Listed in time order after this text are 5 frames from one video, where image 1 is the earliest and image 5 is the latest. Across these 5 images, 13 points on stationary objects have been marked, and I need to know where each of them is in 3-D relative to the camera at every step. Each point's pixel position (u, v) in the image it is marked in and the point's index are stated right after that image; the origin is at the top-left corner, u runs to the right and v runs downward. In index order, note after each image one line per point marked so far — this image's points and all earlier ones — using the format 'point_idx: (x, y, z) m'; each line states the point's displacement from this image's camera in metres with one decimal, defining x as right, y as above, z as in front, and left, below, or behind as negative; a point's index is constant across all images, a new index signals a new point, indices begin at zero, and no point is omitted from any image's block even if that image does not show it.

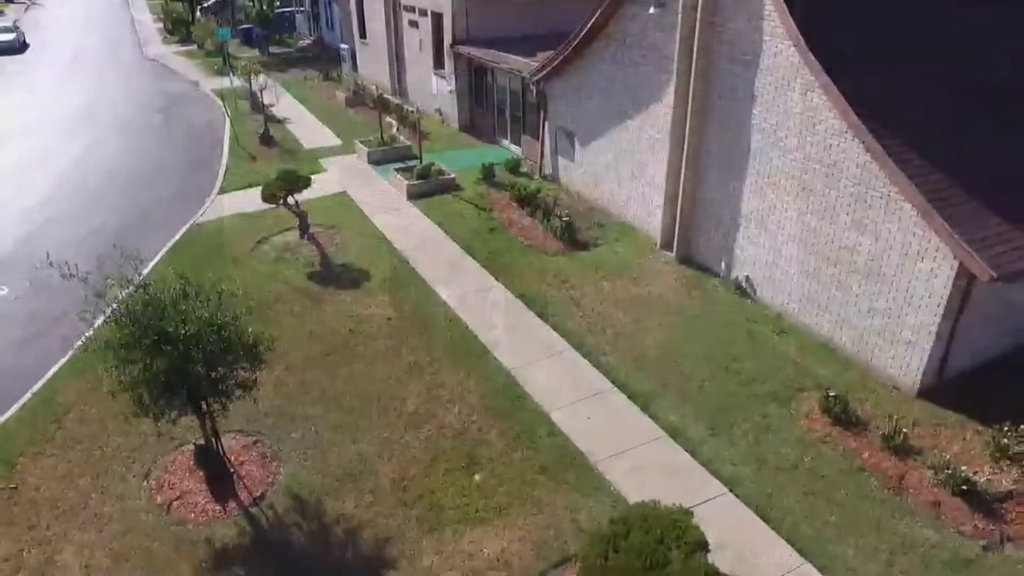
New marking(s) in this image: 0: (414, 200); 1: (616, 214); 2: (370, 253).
0: (-2.2, +1.9, +16.1) m
1: (+2.1, +1.5, +15.1) m
2: (-2.7, +0.6, +13.8) m
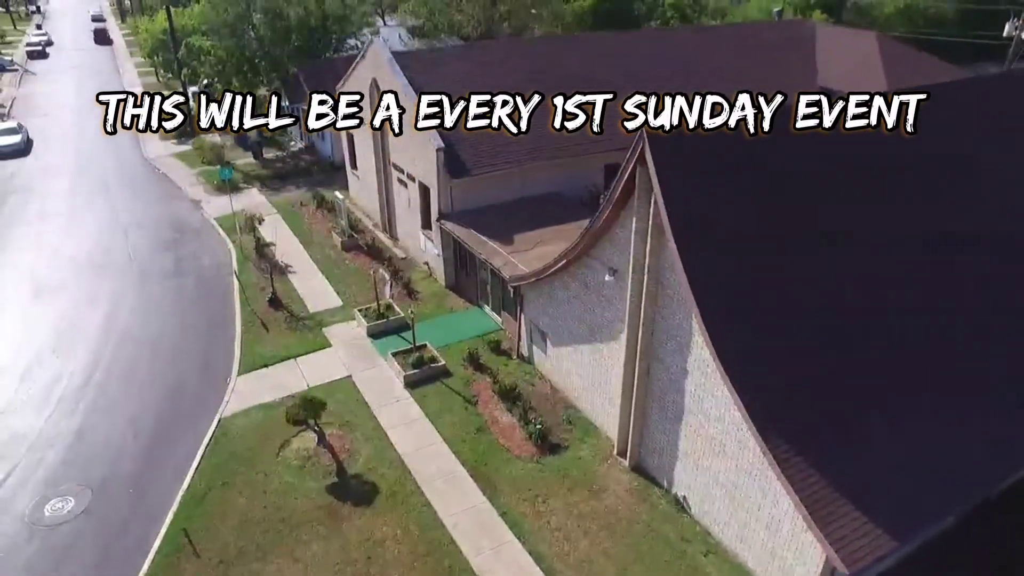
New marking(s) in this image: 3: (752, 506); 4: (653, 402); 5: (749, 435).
0: (-2.6, -2.6, +18.9) m
1: (+1.7, -3.0, +18.0) m
2: (-3.1, -4.0, +16.7) m
3: (+4.4, -4.0, +13.5) m
4: (+3.0, -2.4, +15.5) m
5: (+4.2, -2.6, +12.9) m
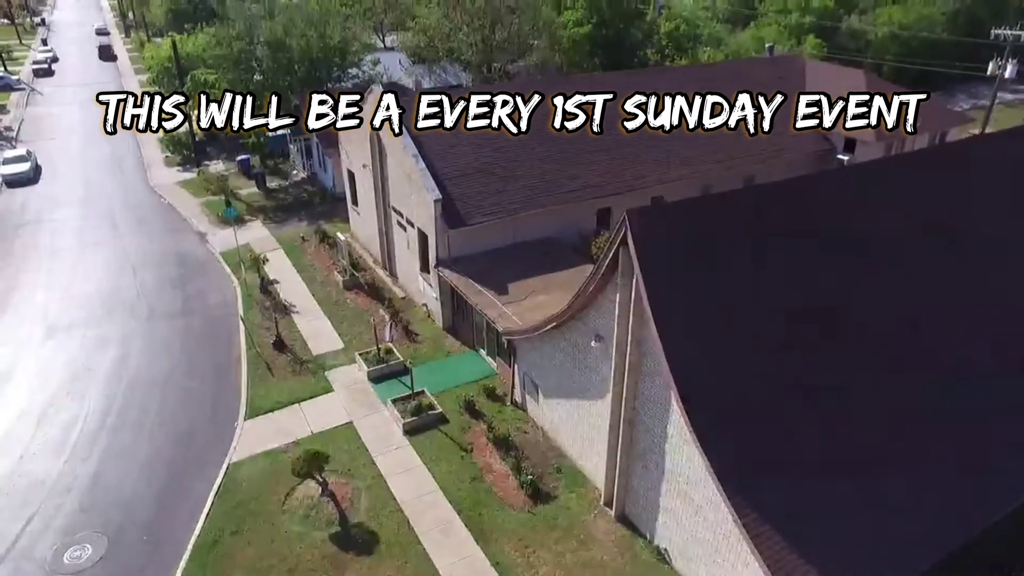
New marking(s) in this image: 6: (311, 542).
0: (-2.8, -4.0, +19.9) m
1: (+1.5, -4.4, +19.0) m
2: (-3.2, -5.4, +17.6) m
3: (+4.3, -5.4, +14.5) m
4: (+2.8, -3.8, +16.4) m
5: (+4.0, -4.0, +13.9) m
6: (-4.7, -5.9, +17.0) m
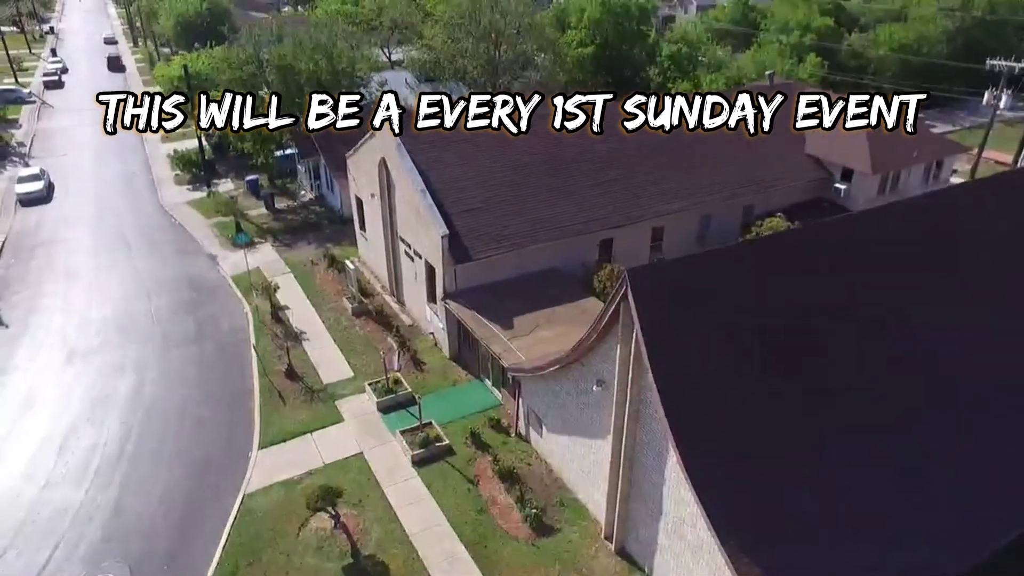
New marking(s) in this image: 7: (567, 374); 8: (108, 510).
0: (-2.7, -5.1, +20.7) m
1: (+1.6, -5.5, +19.8) m
2: (-3.1, -6.5, +18.4) m
3: (+4.4, -6.5, +15.2) m
4: (+2.9, -4.9, +17.2) m
5: (+4.1, -5.1, +14.6) m
6: (-4.6, -6.9, +17.8) m
7: (+1.4, -2.2, +18.4) m
8: (-11.1, -6.1, +20.0) m
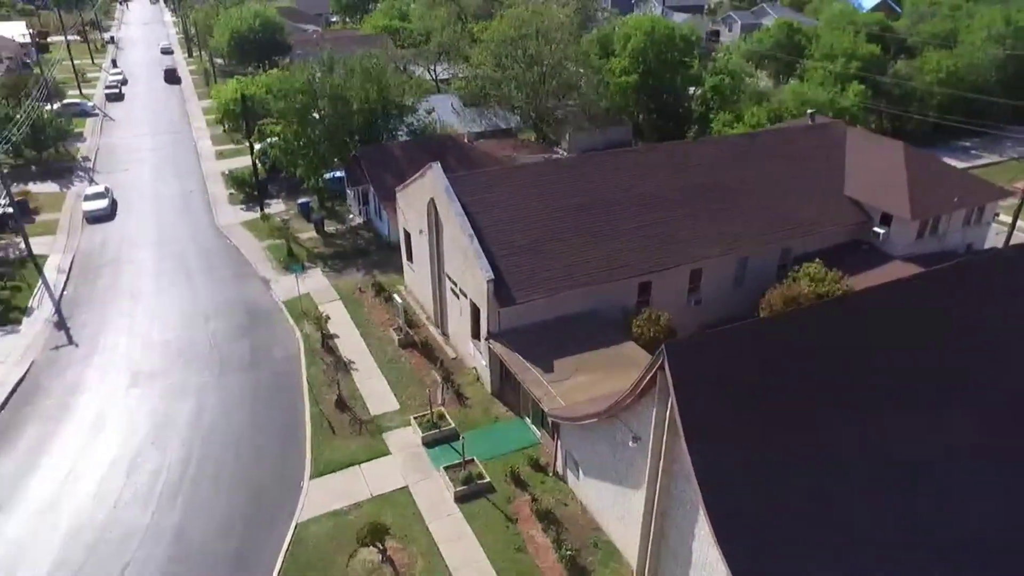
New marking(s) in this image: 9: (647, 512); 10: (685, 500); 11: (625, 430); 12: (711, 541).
0: (-1.6, -6.4, +21.9) m
1: (+2.7, -6.9, +20.7) m
2: (-2.2, -7.8, +19.6) m
3: (+5.2, -8.1, +16.1) m
4: (+3.8, -6.4, +18.1) m
5: (+4.9, -6.7, +15.5) m
6: (-3.7, -8.2, +19.0) m
7: (+2.5, -3.6, +19.4) m
8: (-10.0, -7.2, +21.6) m
9: (+3.4, -5.5, +18.3) m
10: (+4.0, -4.8, +16.8) m
11: (+2.8, -3.5, +18.7) m
12: (+4.5, -5.4, +15.8) m
